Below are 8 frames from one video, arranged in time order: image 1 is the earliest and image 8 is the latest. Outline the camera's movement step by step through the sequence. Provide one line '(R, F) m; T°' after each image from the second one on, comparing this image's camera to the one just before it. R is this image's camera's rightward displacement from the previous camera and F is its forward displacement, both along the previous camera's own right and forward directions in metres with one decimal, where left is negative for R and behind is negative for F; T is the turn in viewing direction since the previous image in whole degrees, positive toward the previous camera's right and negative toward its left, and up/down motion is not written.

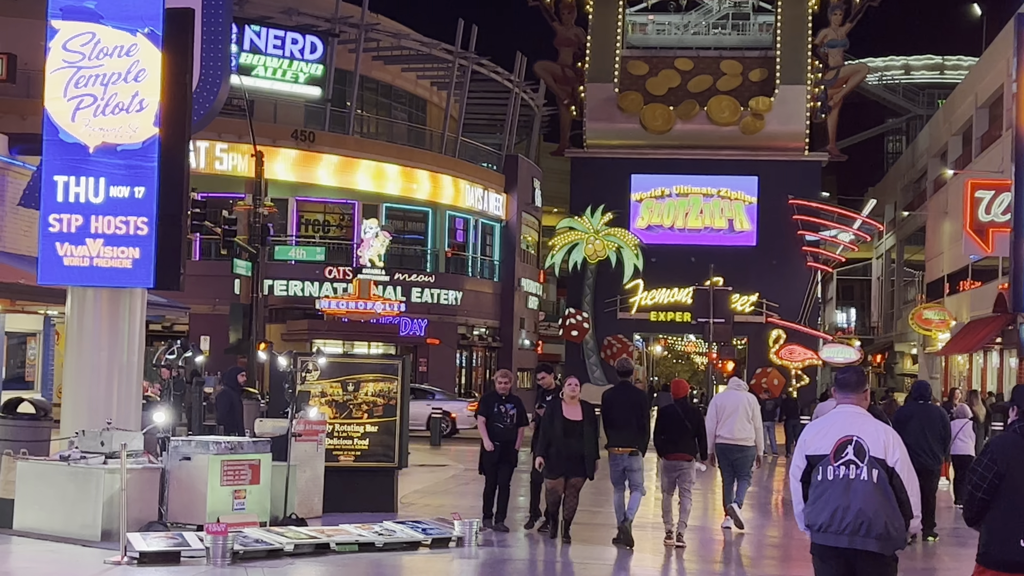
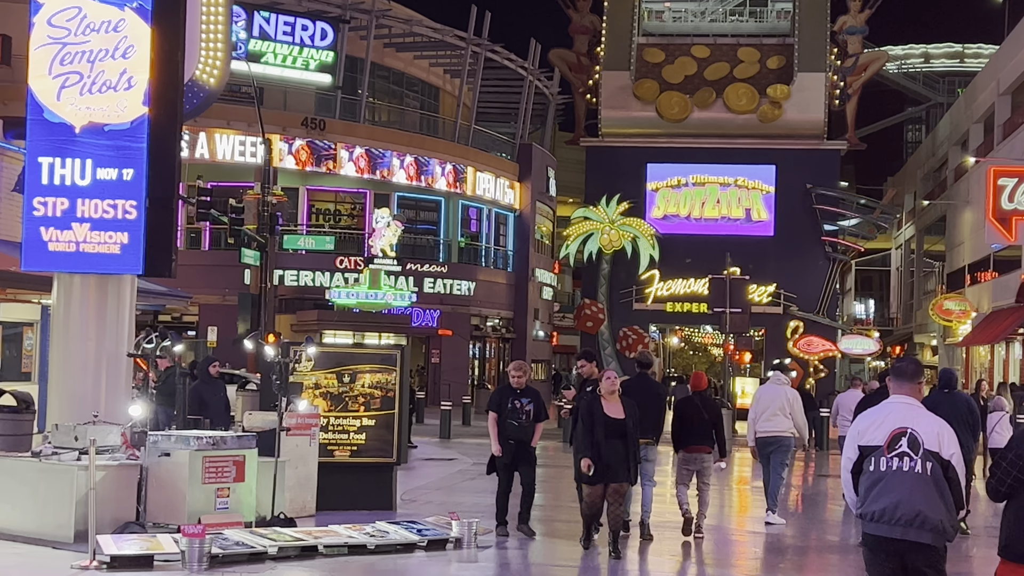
(+0.1, +0.6) m; -1°
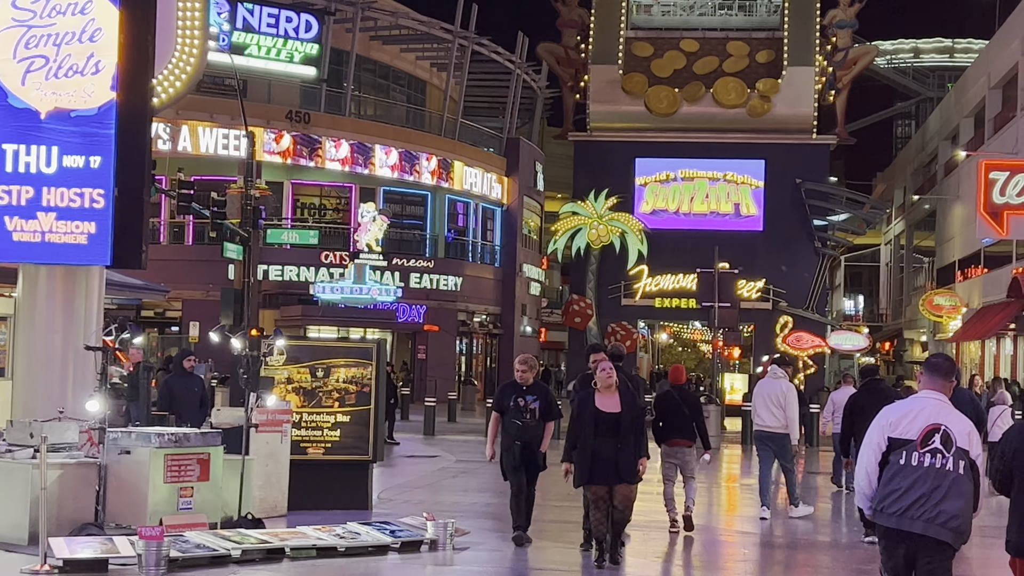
(+0.1, +0.4) m; +1°
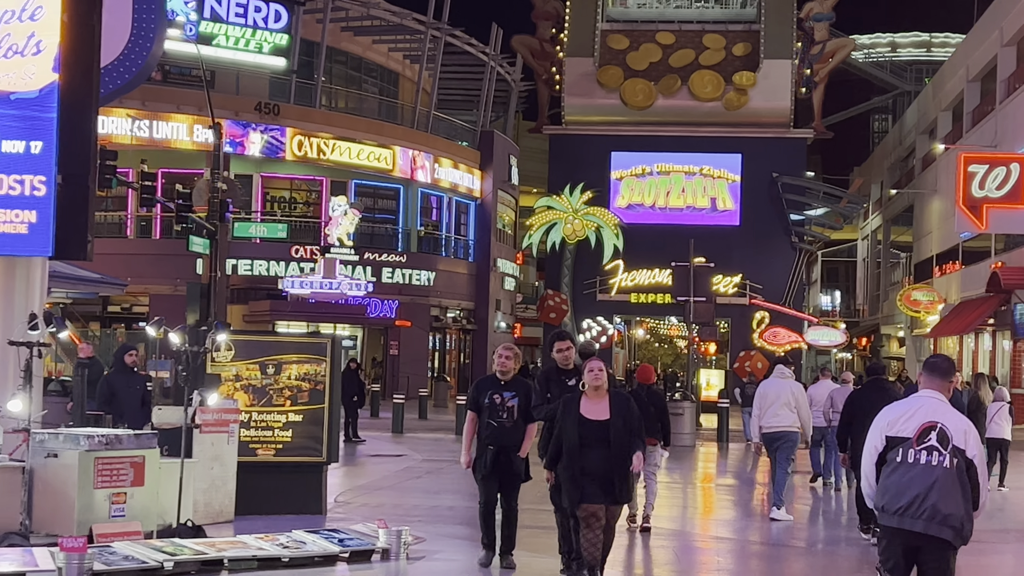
(+0.1, +0.6) m; +1°
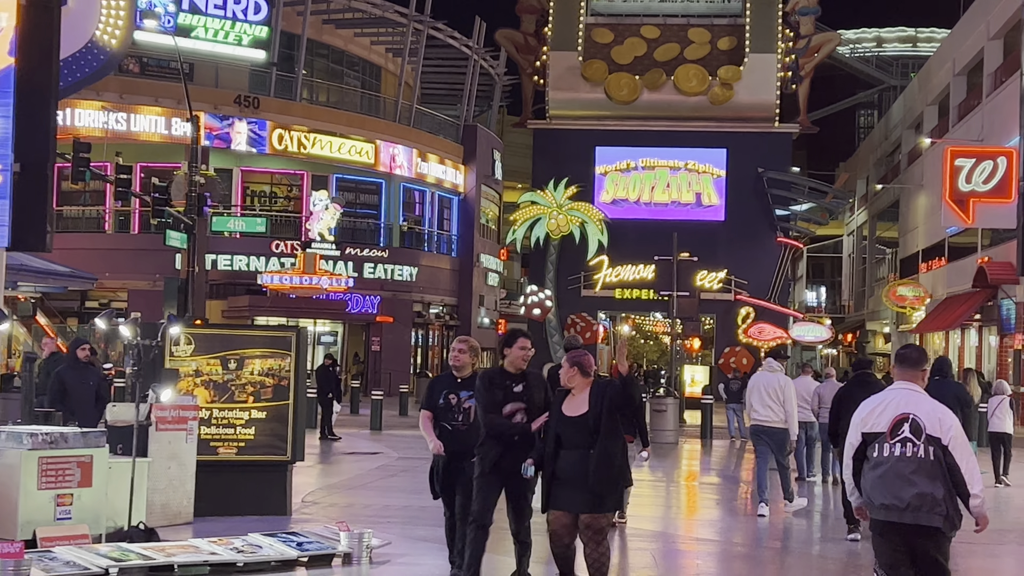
(+0.1, +0.4) m; +1°
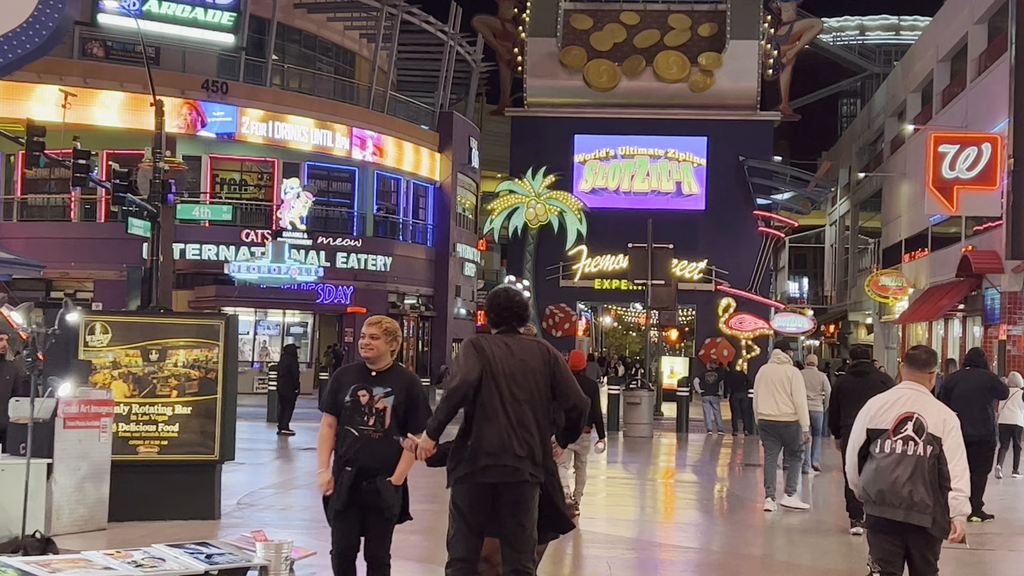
(+0.3, +0.8) m; +1°
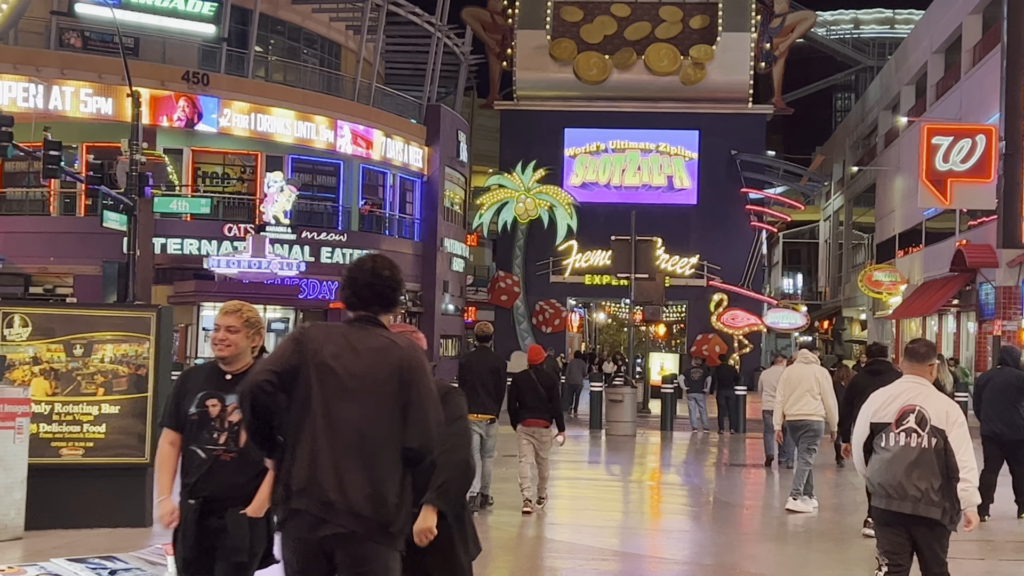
(+0.3, +0.6) m; 0°
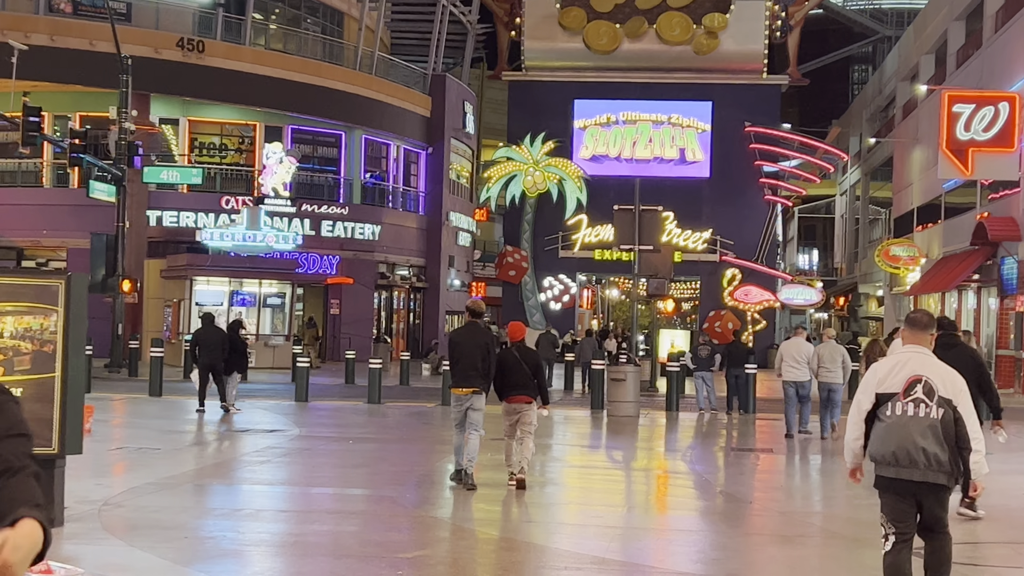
(+0.3, +1.1) m; -1°
